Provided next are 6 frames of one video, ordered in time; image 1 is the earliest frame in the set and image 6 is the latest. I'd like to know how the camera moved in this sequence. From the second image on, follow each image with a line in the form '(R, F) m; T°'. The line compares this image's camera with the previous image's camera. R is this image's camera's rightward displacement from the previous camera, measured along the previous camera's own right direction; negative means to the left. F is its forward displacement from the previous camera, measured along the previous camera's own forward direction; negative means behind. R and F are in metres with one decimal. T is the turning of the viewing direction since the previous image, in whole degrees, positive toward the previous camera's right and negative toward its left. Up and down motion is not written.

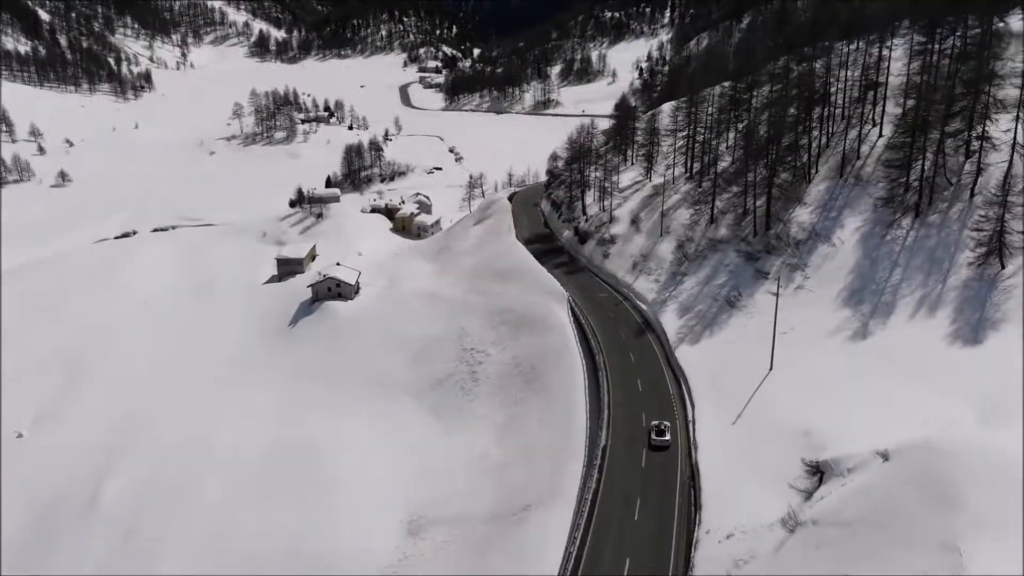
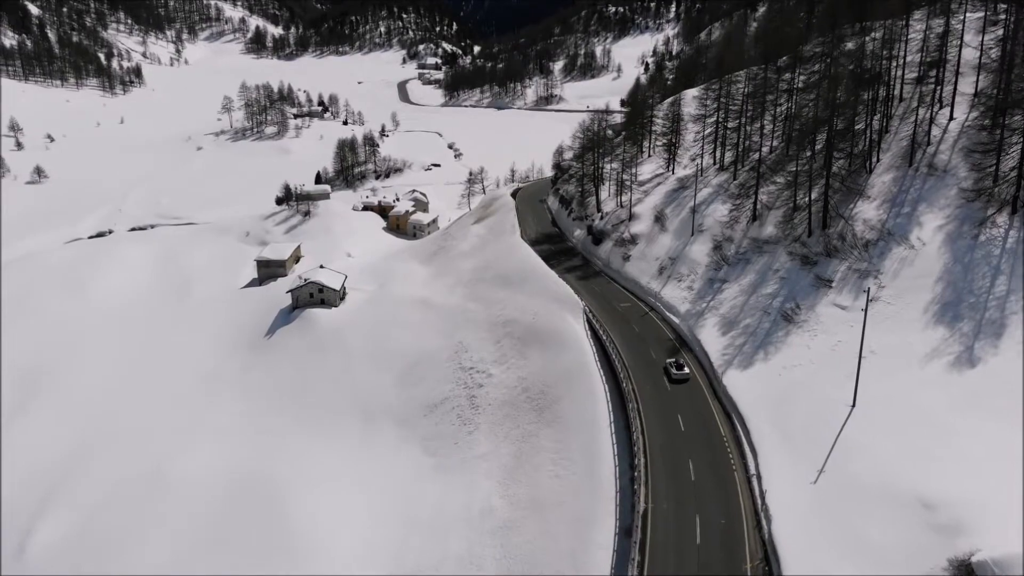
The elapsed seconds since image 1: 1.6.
(-0.4, +8.9) m; 0°
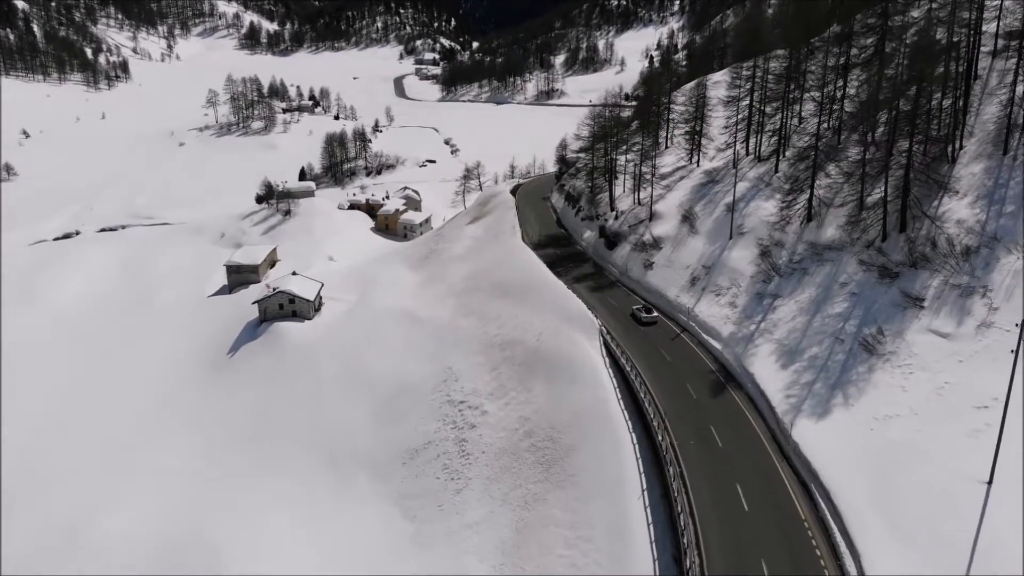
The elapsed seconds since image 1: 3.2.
(0.0, +9.2) m; 0°
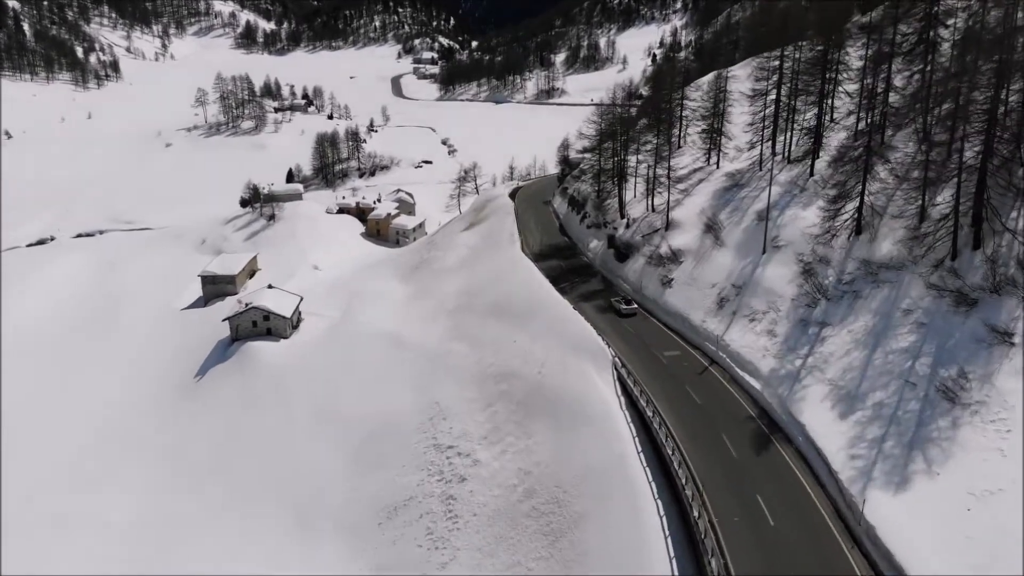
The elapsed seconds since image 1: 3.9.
(+0.1, +6.0) m; 0°
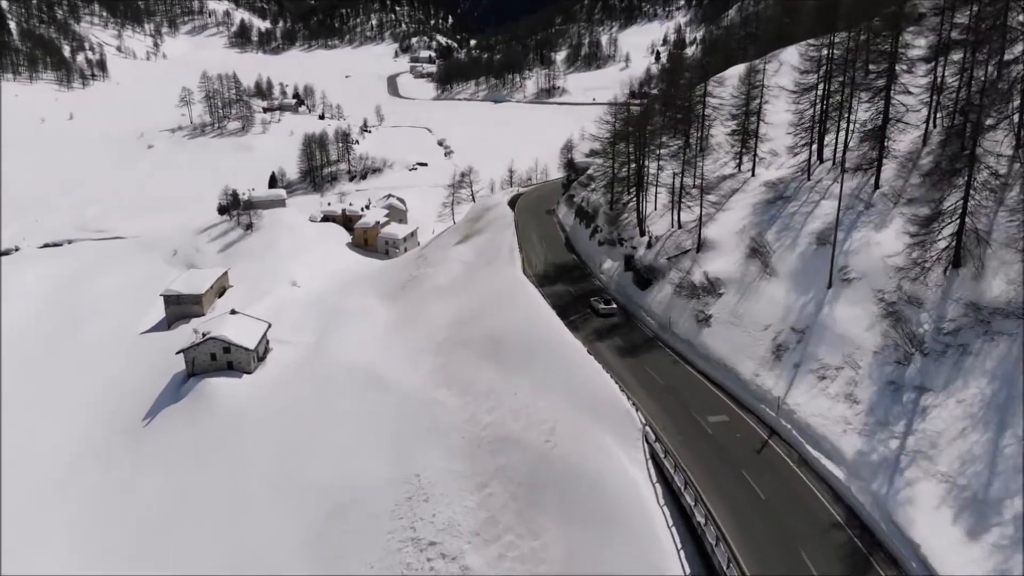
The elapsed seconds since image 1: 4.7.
(0.0, +7.6) m; 0°
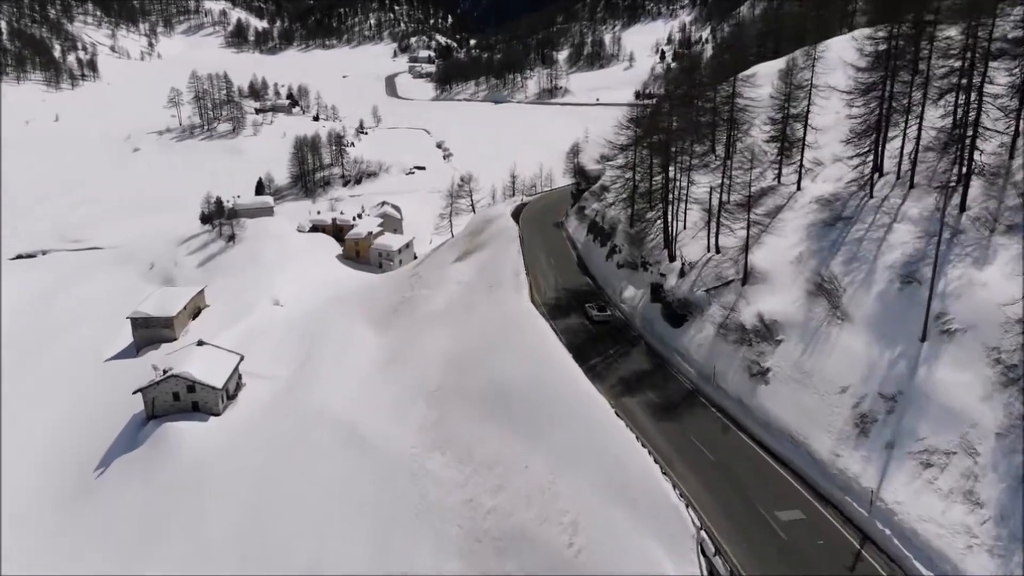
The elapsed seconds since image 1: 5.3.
(-0.3, +6.1) m; 0°
